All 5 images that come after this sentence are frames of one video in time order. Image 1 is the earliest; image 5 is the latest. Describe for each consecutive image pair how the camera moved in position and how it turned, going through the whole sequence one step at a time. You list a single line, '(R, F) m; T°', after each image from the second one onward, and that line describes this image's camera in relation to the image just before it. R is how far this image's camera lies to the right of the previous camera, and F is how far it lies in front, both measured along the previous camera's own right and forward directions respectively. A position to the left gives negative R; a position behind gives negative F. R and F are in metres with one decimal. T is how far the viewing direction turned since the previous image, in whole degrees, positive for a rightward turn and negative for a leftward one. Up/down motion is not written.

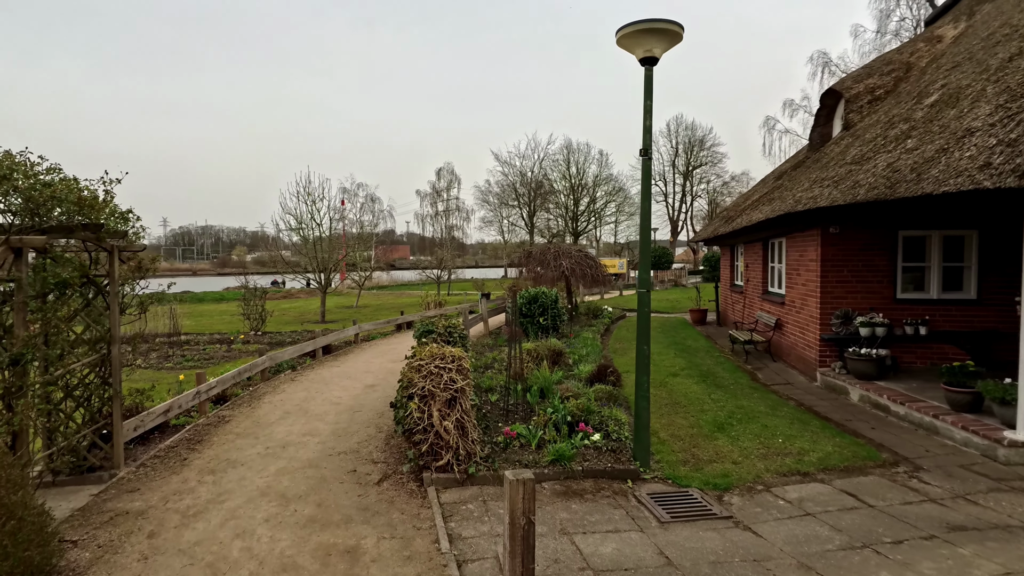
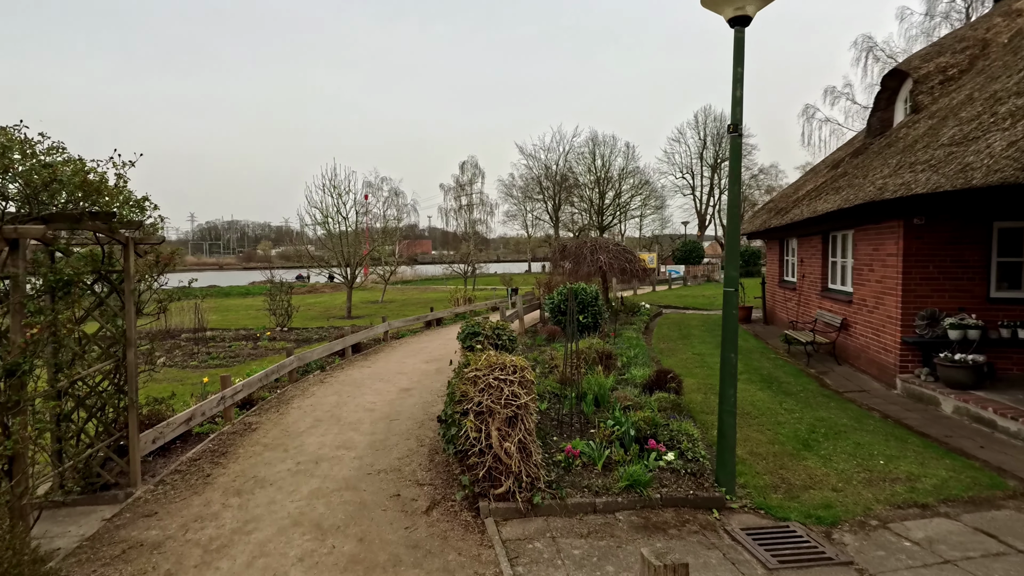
(-0.3, +0.7) m; -2°
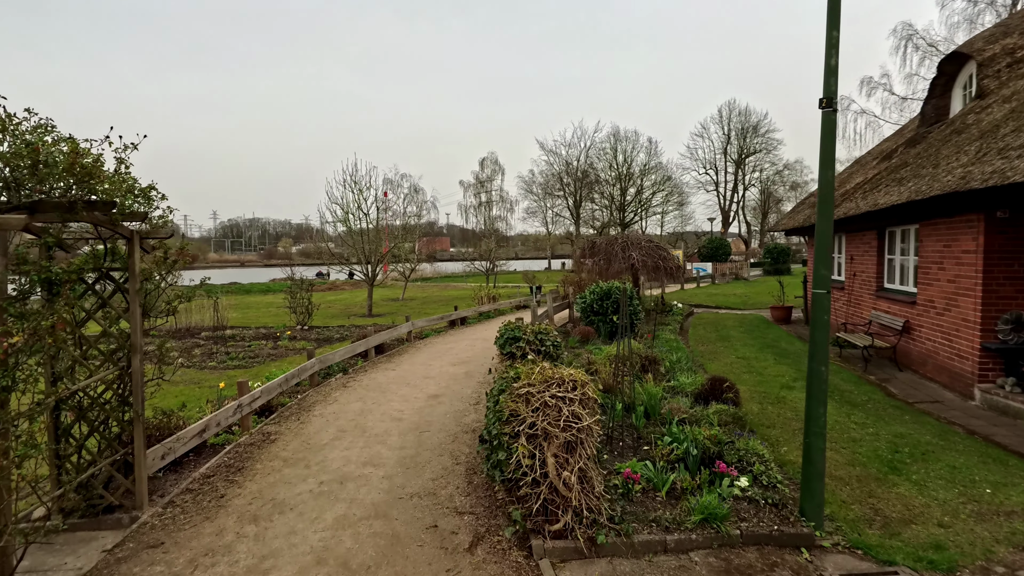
(-0.2, +0.6) m; -2°
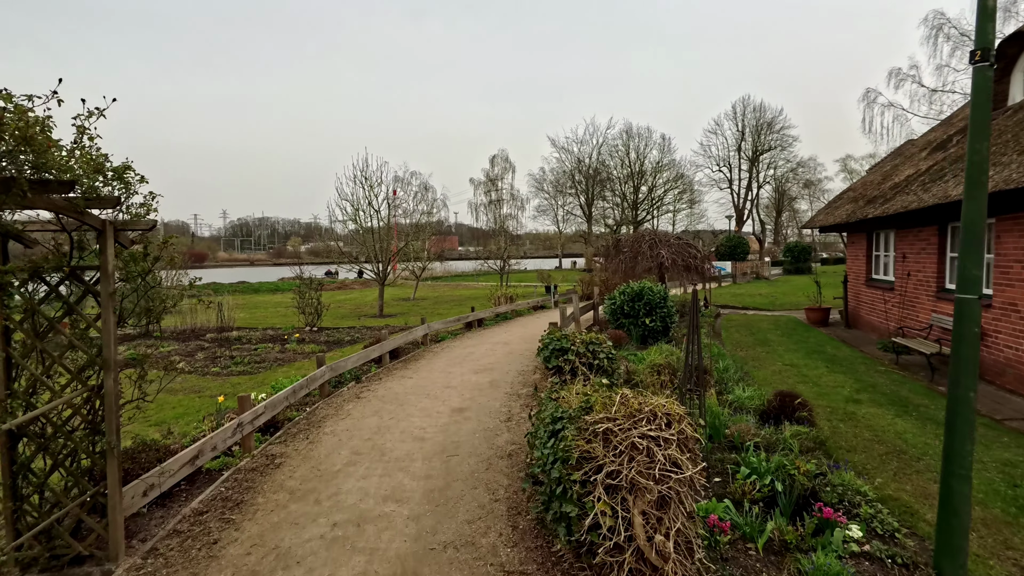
(-0.3, +0.8) m; -1°
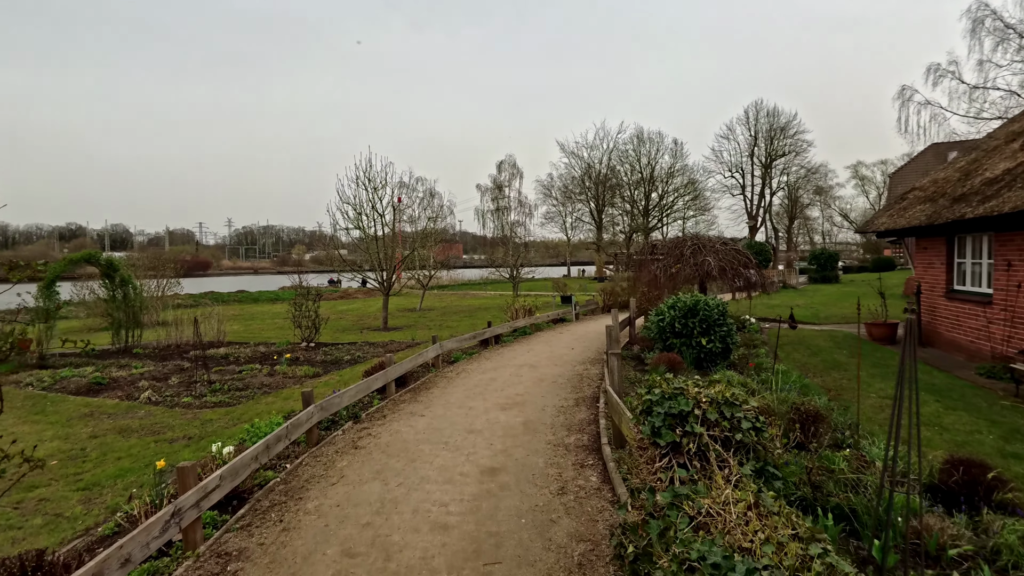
(-0.4, +1.6) m; 0°
